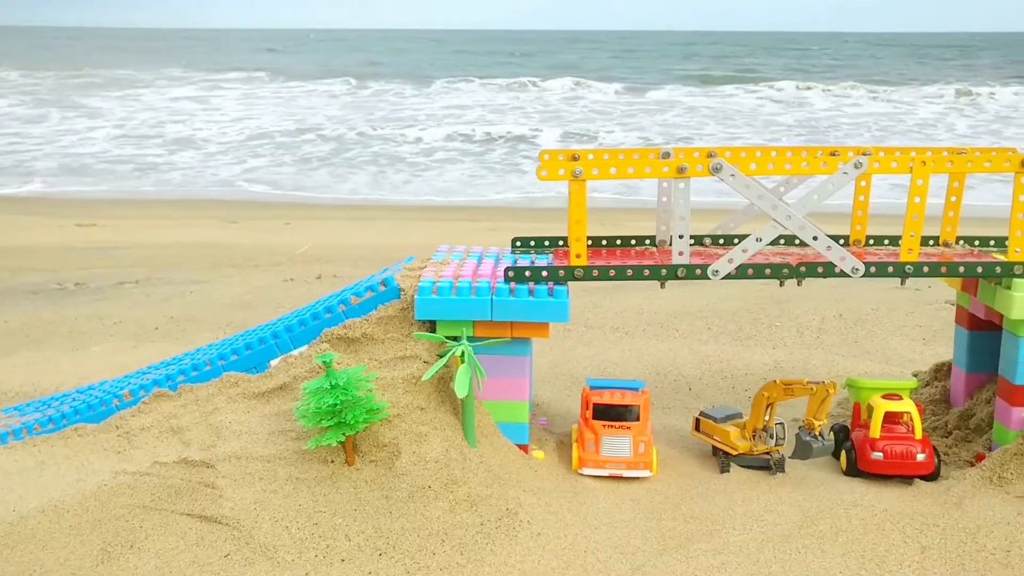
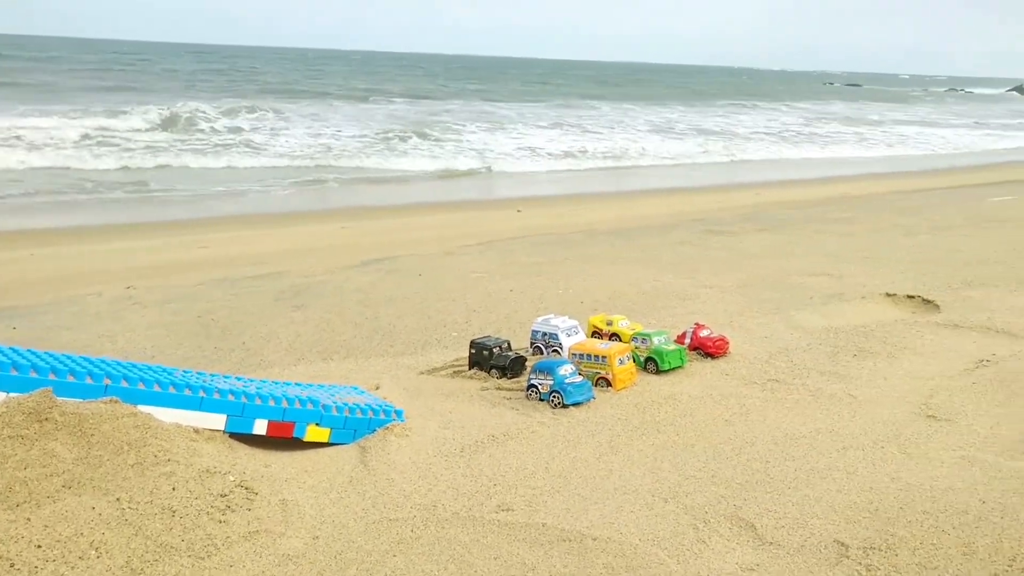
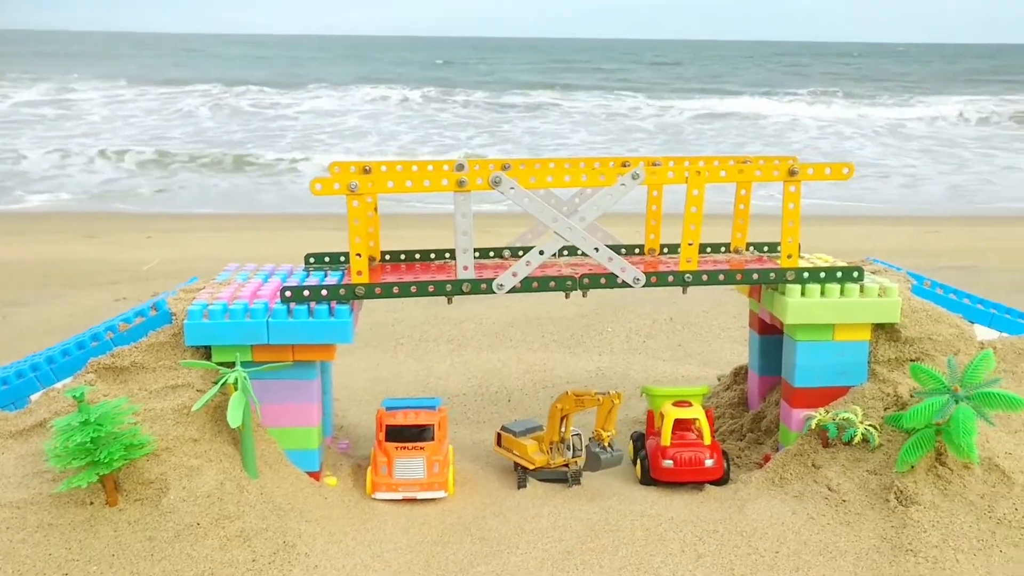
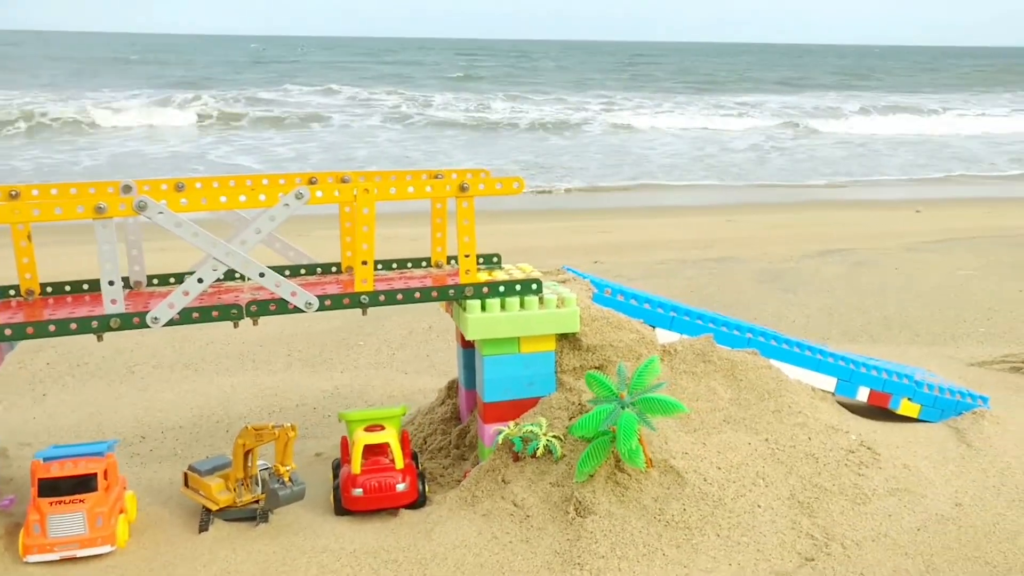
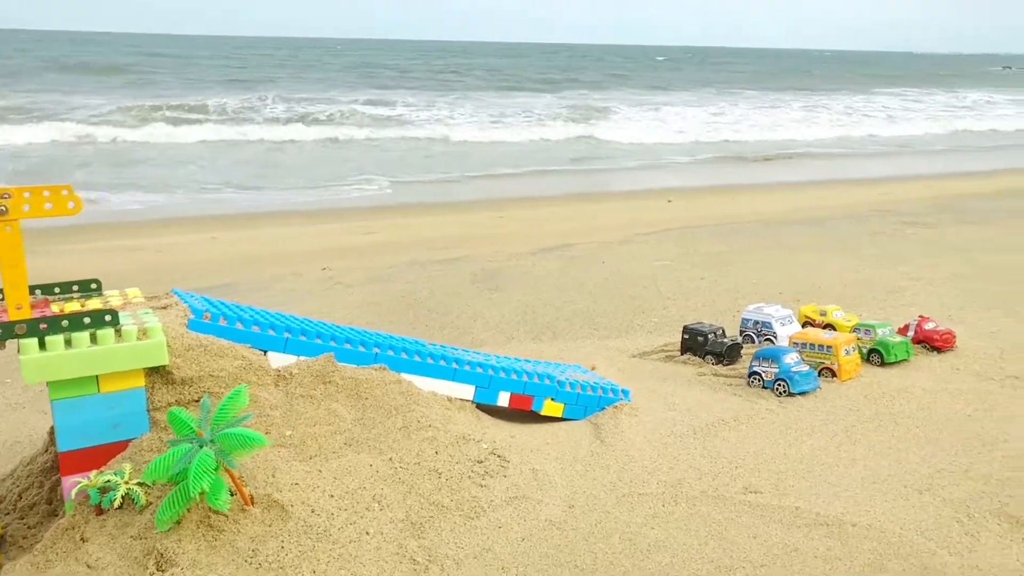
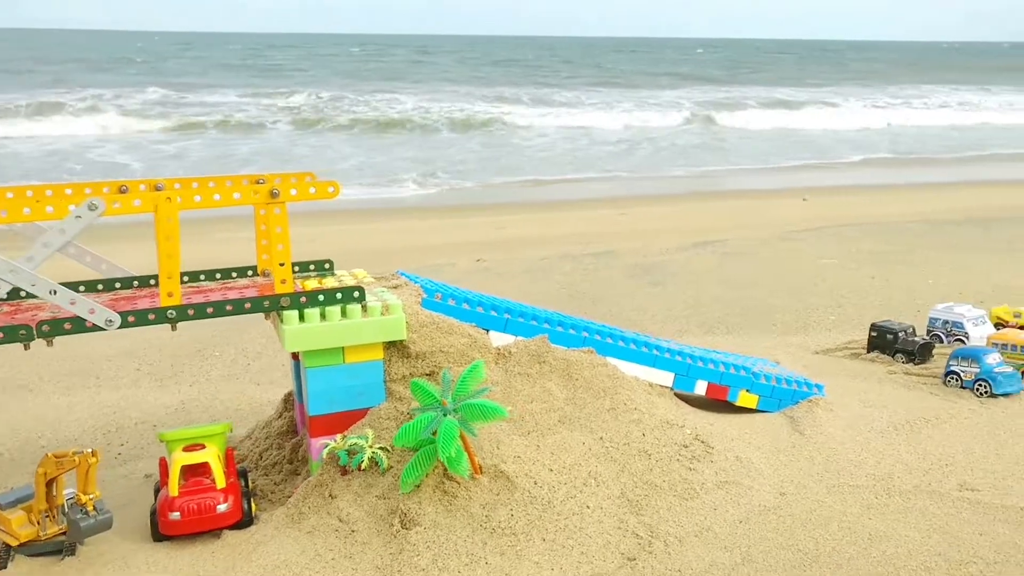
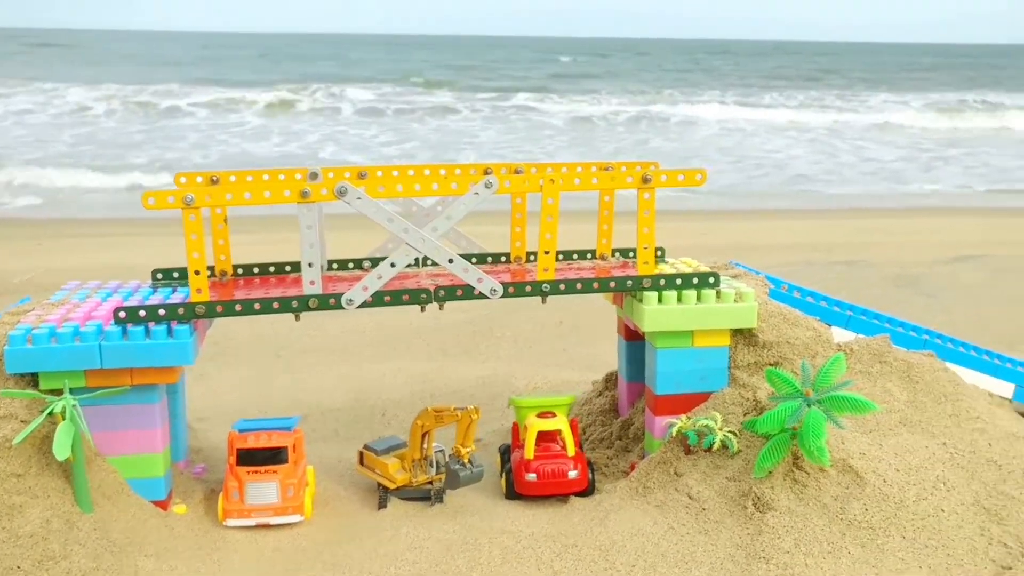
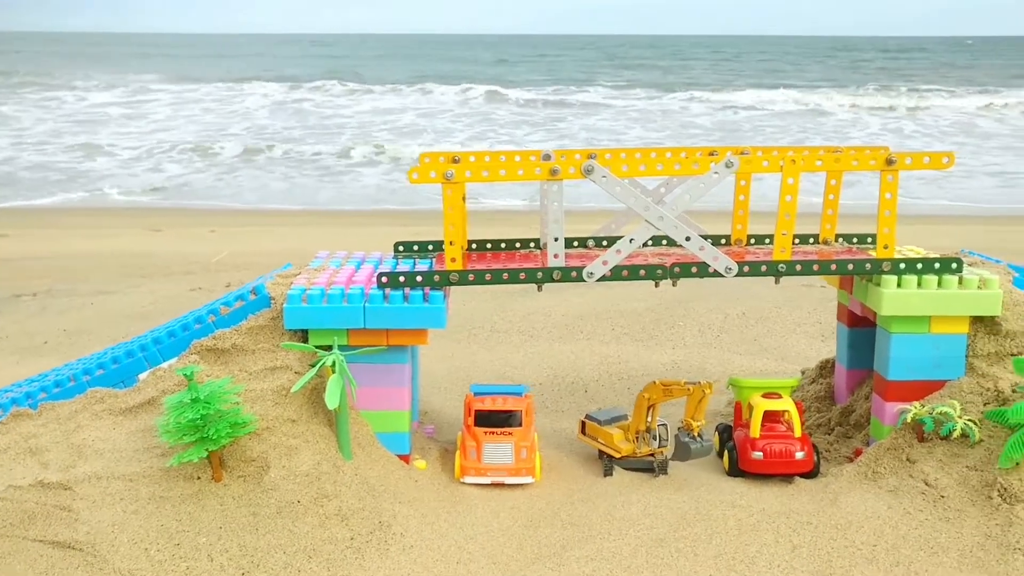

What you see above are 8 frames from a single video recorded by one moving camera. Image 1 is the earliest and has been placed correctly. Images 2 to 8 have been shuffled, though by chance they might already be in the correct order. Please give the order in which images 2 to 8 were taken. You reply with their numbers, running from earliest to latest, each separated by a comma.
8, 3, 7, 4, 6, 5, 2
